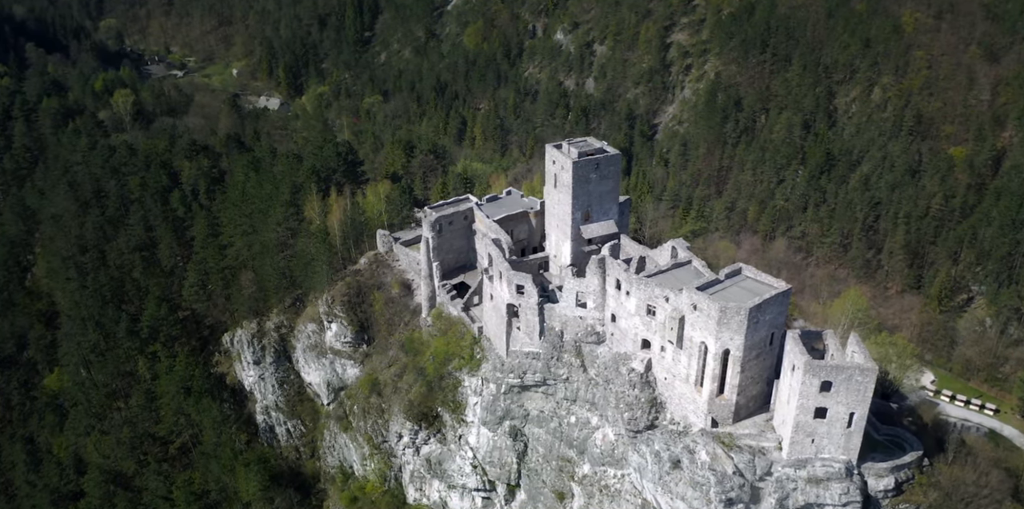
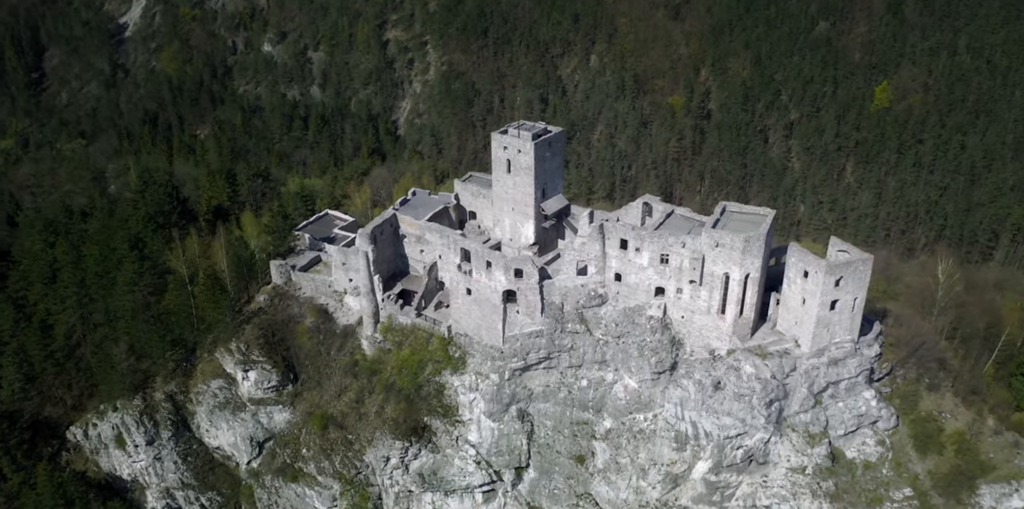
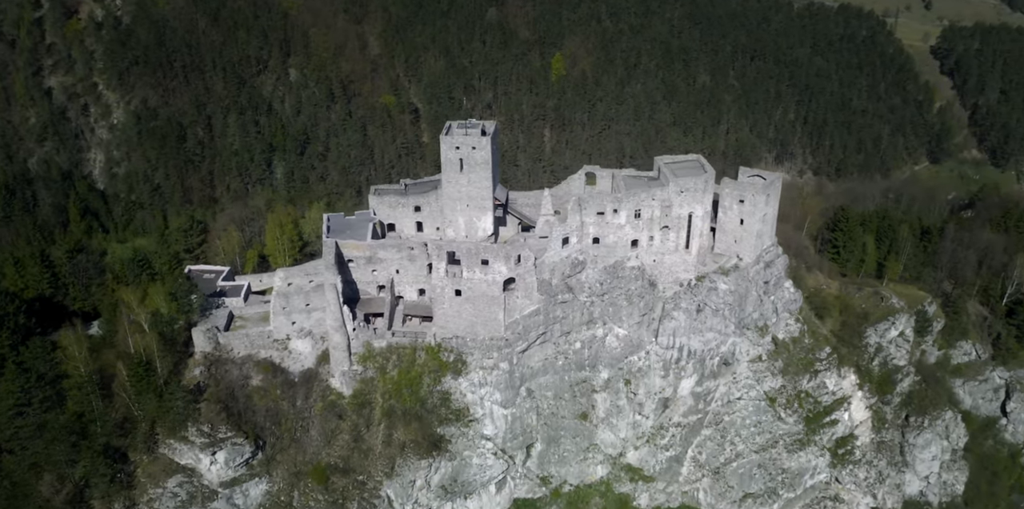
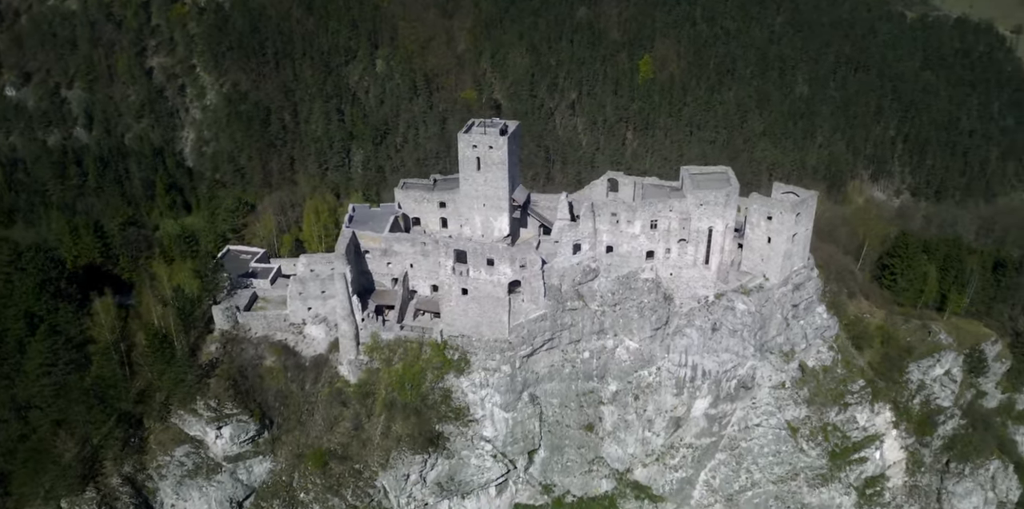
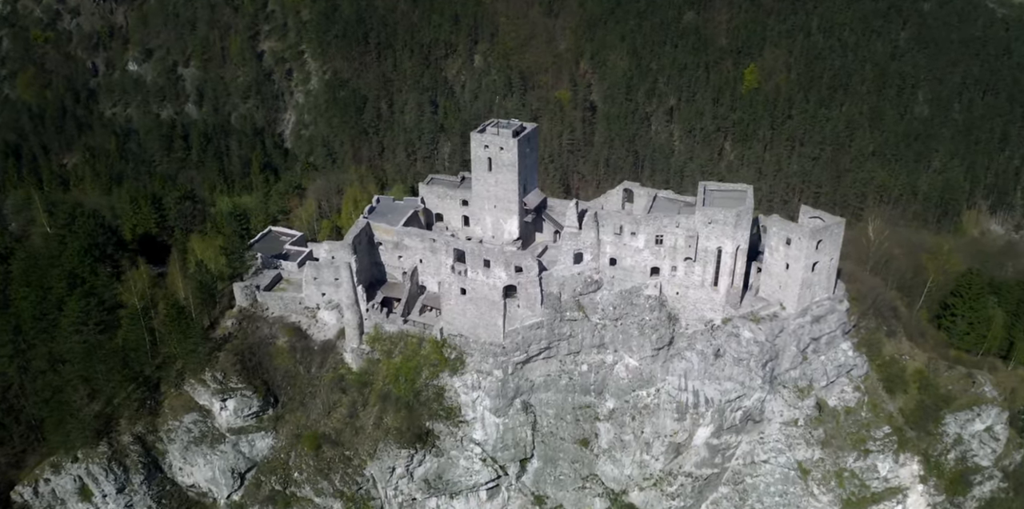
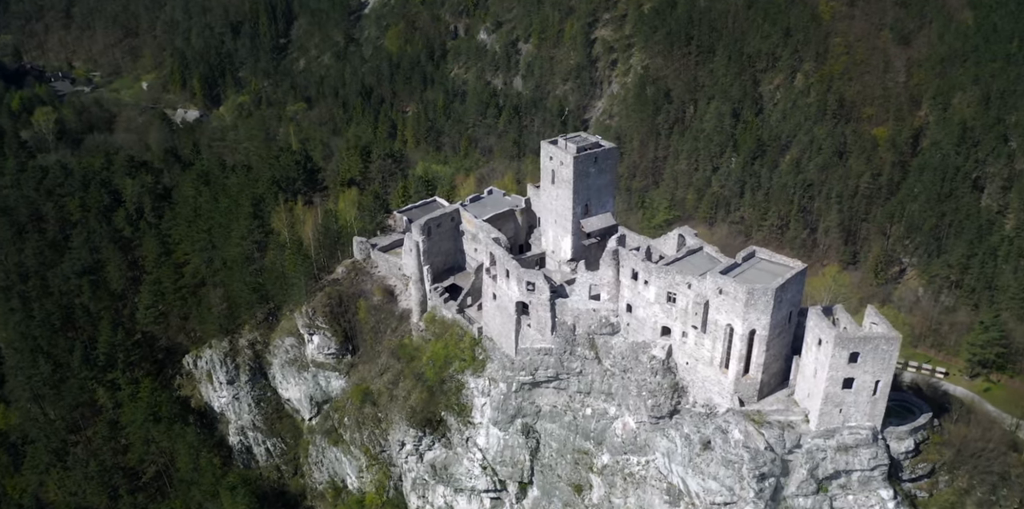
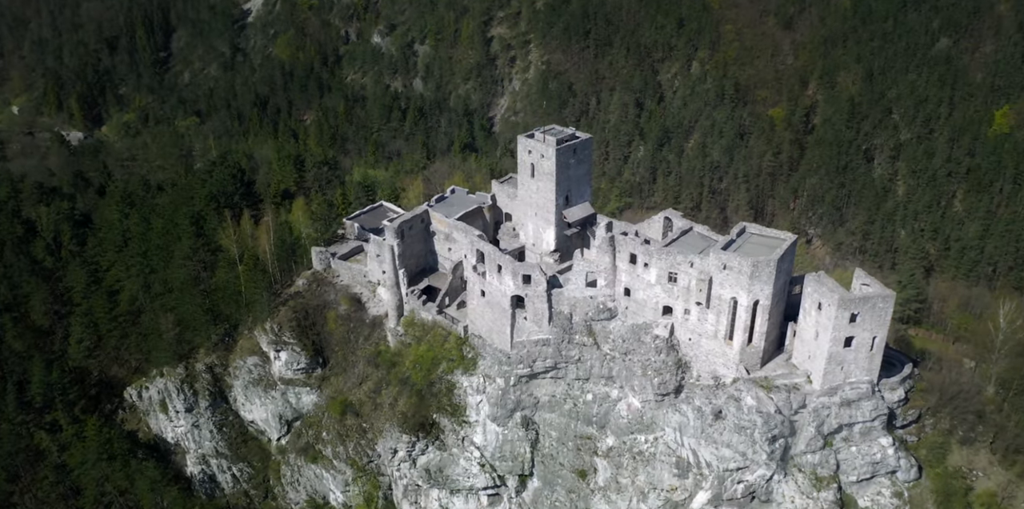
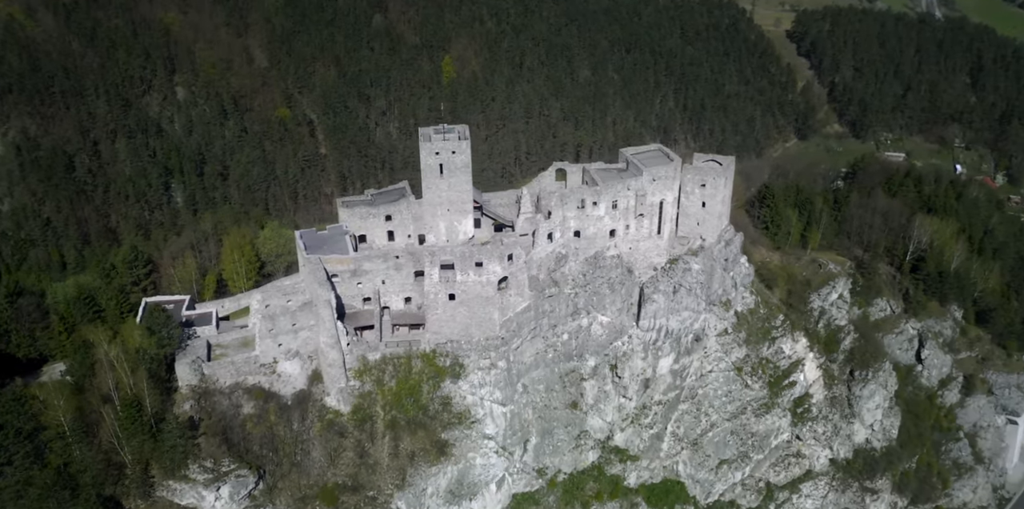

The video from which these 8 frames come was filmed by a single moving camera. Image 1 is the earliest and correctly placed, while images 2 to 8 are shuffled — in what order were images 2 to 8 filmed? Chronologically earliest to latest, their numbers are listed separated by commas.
6, 7, 2, 5, 4, 3, 8
